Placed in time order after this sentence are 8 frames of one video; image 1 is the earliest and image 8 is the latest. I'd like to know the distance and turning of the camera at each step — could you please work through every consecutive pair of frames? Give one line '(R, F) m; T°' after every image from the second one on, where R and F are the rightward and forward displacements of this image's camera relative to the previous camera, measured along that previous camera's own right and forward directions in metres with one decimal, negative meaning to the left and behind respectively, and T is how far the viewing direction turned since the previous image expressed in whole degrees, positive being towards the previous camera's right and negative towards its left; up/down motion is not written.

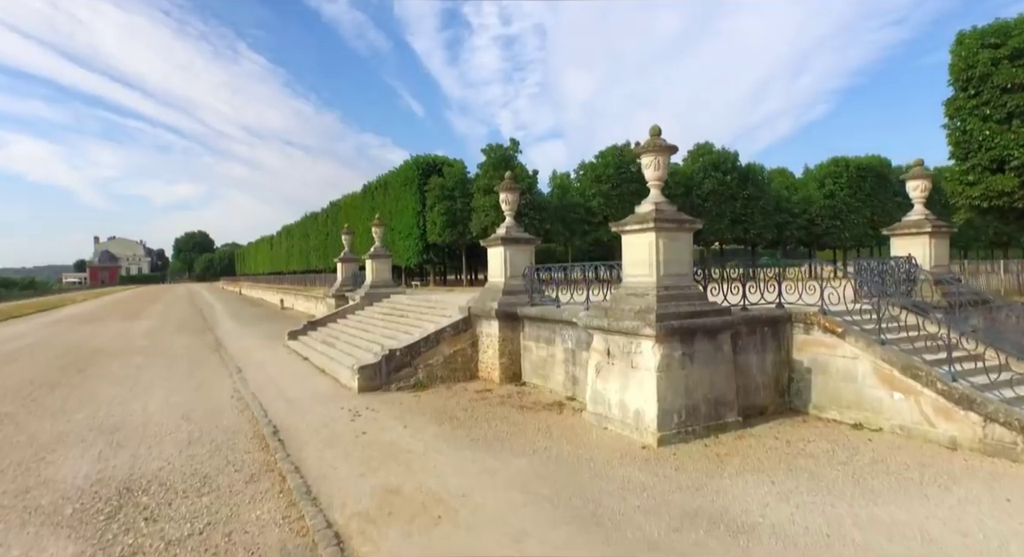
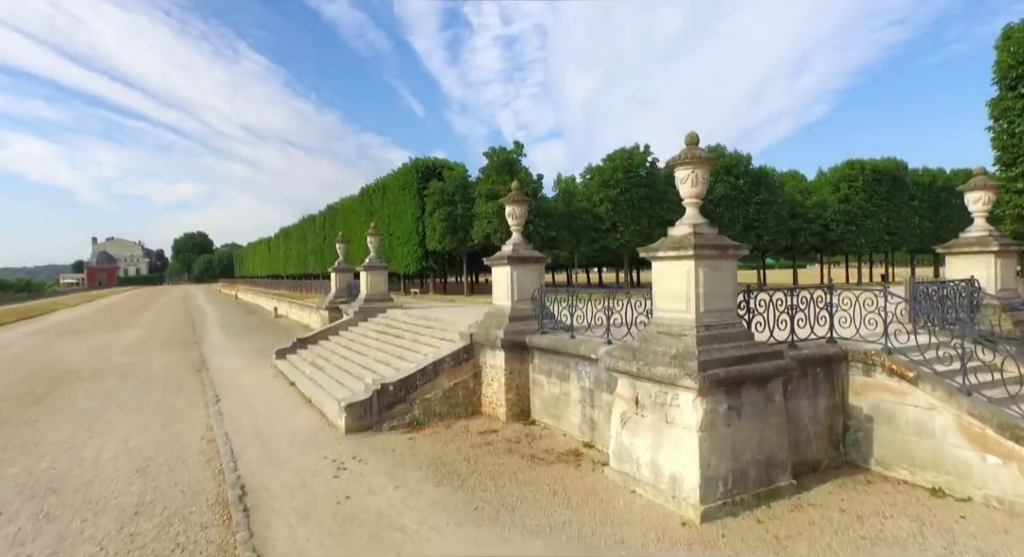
(-0.1, +1.1) m; 0°
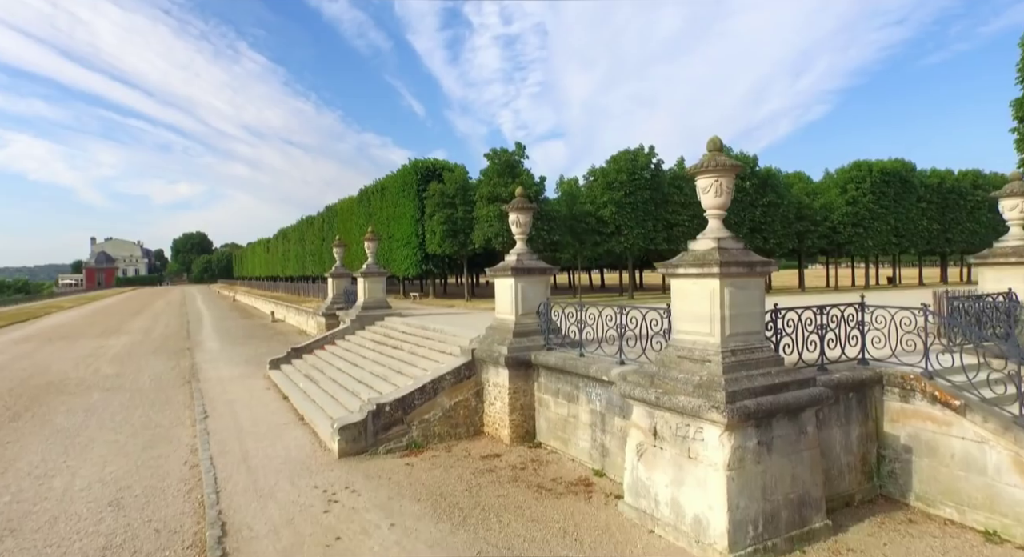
(-0.1, +0.5) m; 0°
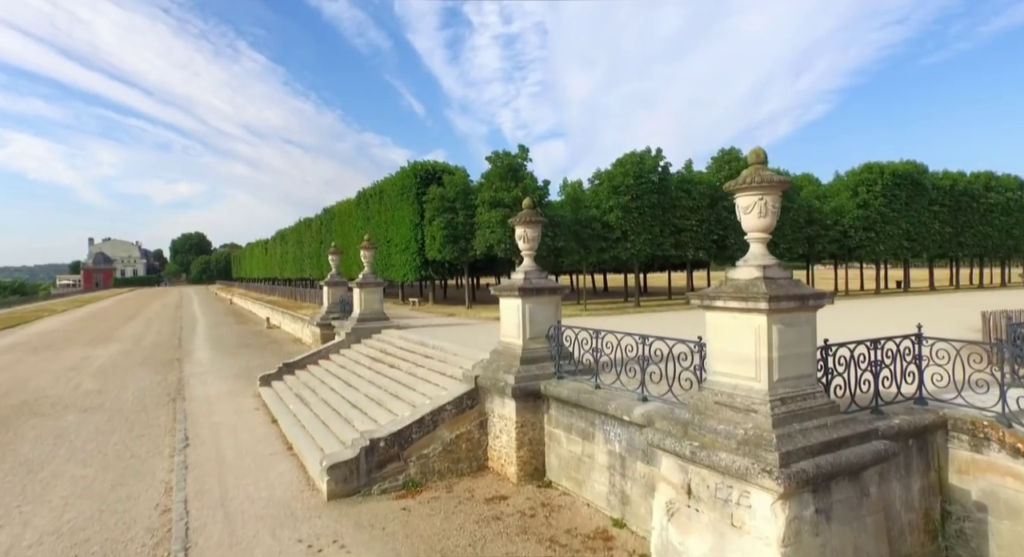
(-0.1, +0.8) m; 0°
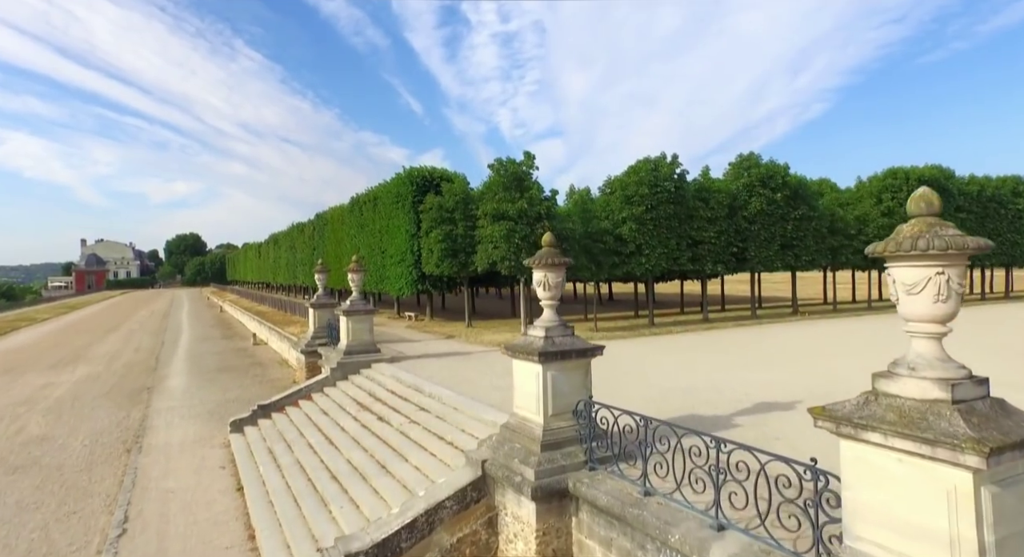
(-0.2, +1.8) m; 0°
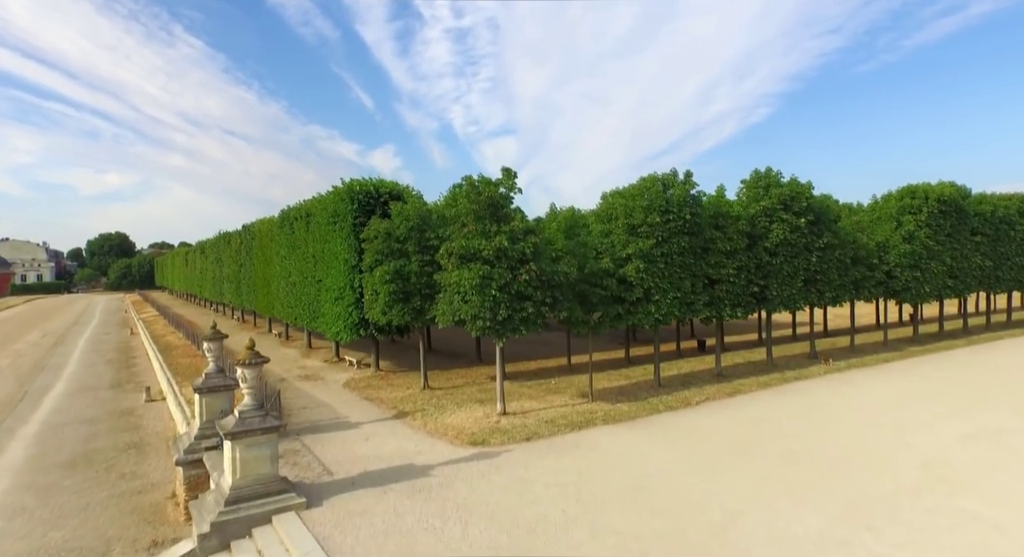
(-0.5, +4.9) m; +5°
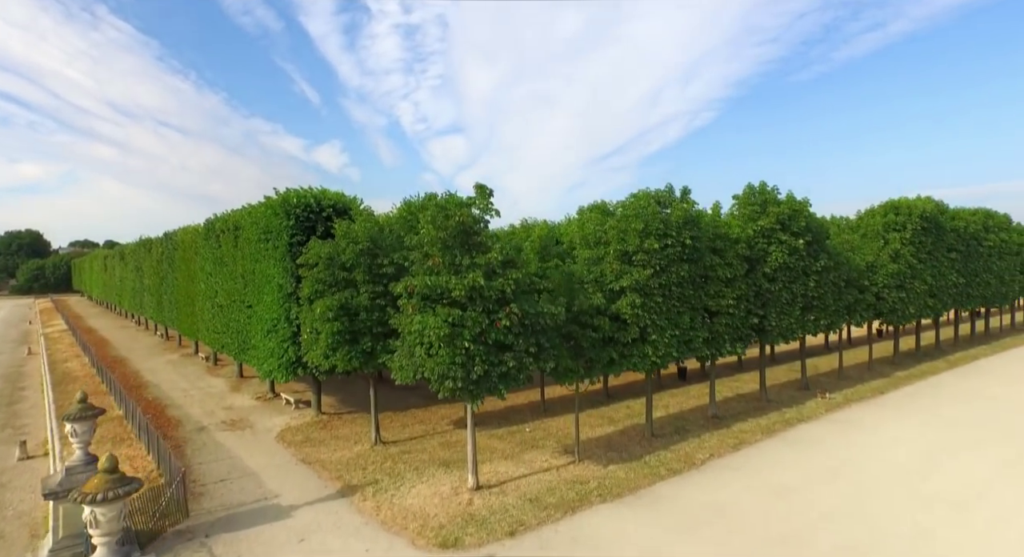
(-0.5, +2.7) m; +5°
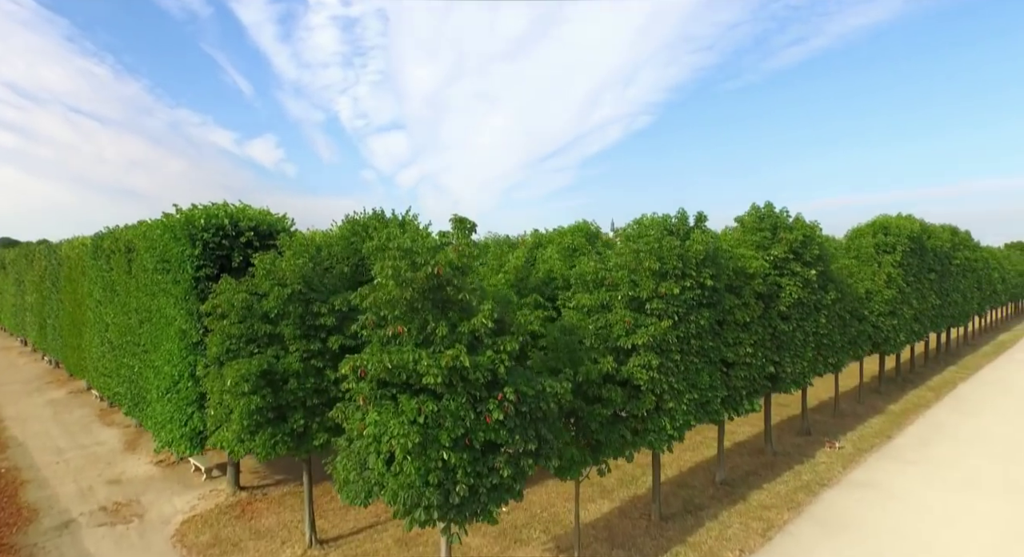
(-0.7, +3.2) m; +6°
